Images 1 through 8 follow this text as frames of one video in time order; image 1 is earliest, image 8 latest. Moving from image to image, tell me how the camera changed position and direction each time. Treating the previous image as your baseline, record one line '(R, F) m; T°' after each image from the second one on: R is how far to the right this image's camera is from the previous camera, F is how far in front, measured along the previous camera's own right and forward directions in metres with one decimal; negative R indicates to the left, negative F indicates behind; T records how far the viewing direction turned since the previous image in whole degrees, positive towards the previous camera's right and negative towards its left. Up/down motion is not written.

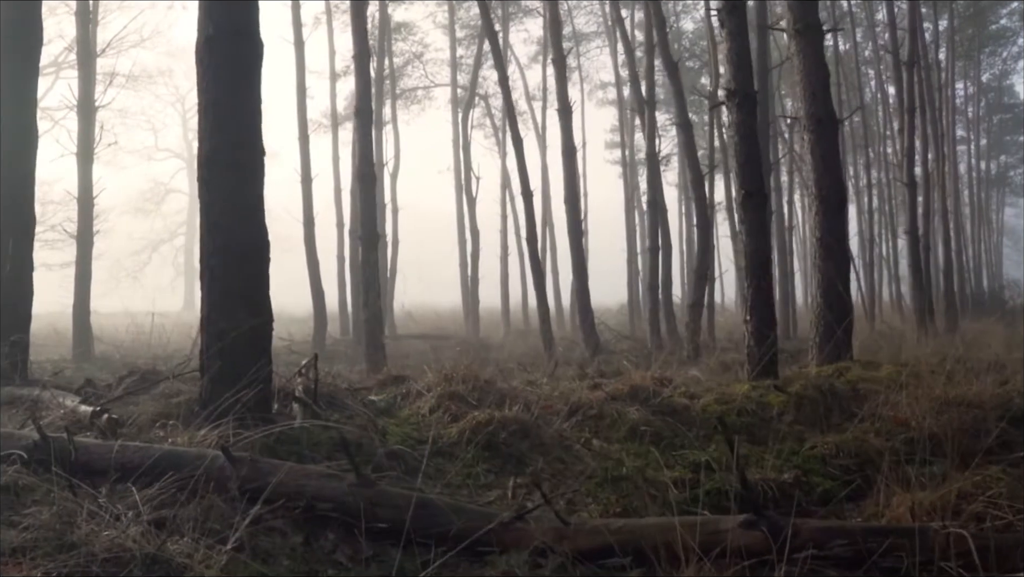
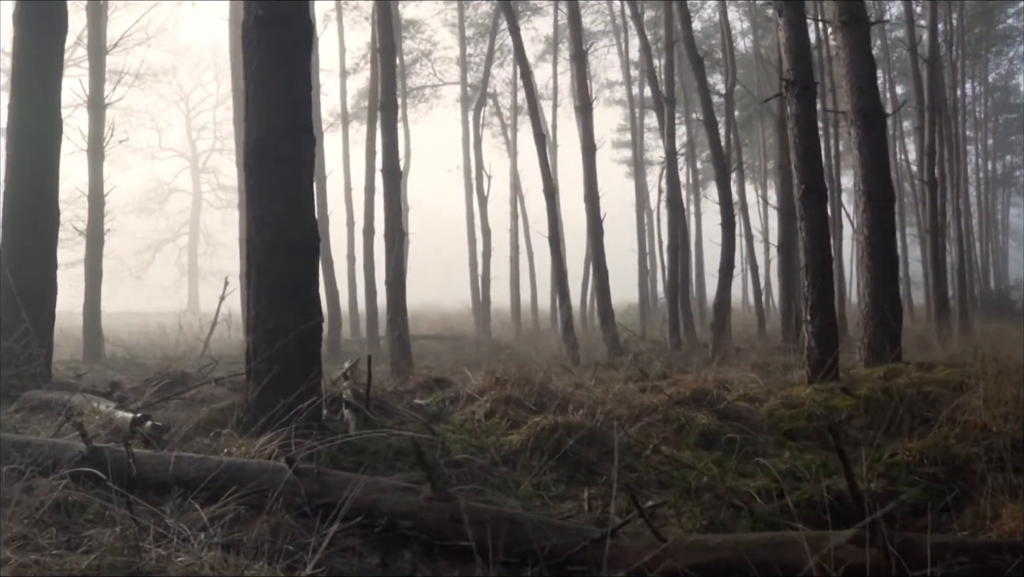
(-0.5, +0.4) m; 0°
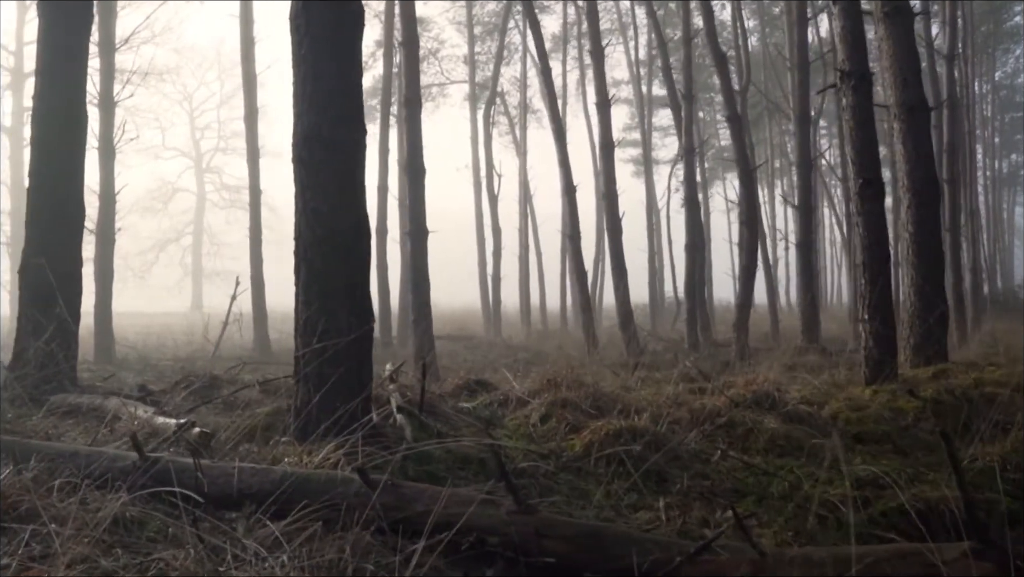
(-0.4, +0.3) m; 0°
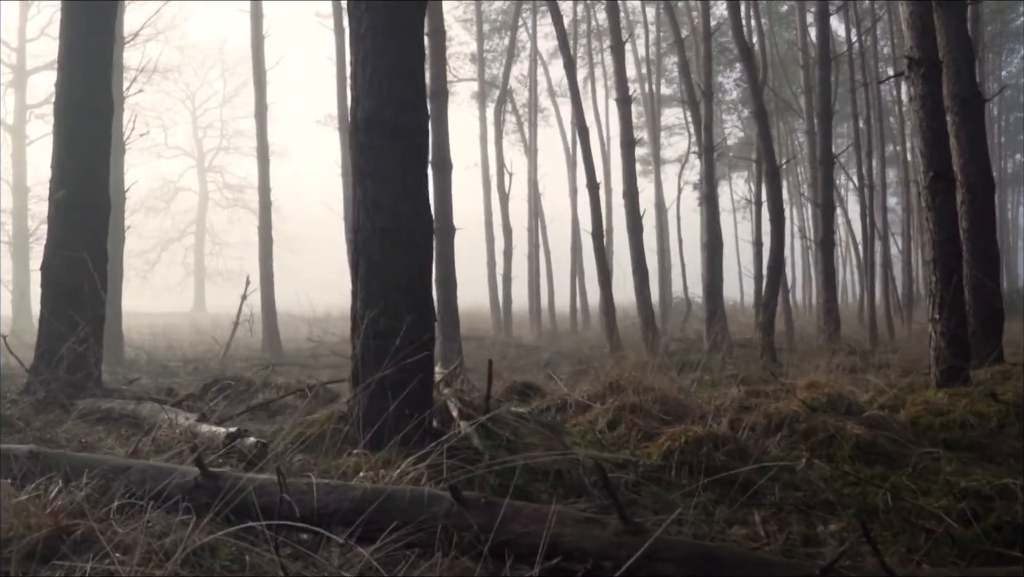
(-0.5, +0.4) m; 0°
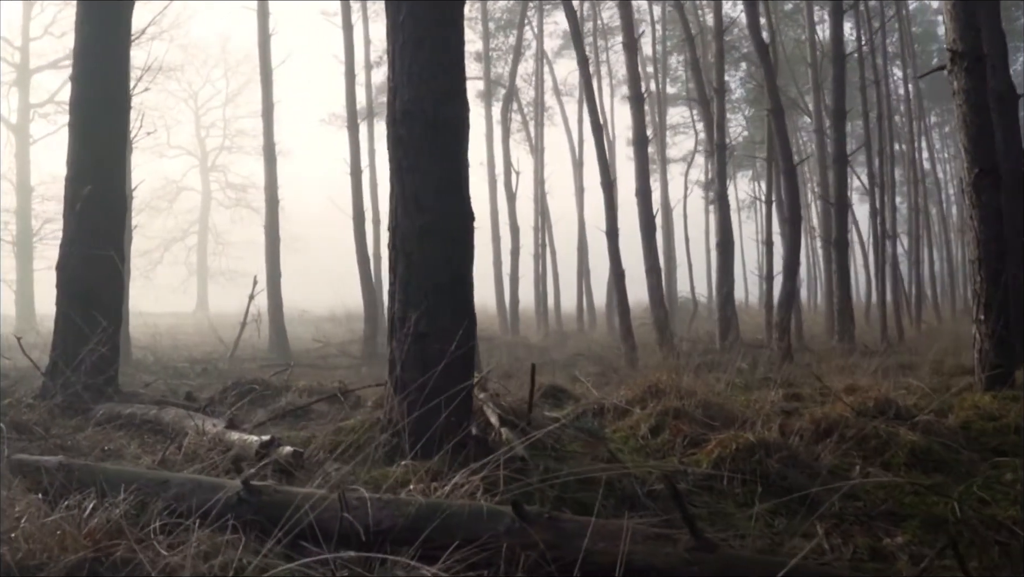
(-0.3, +0.2) m; 0°
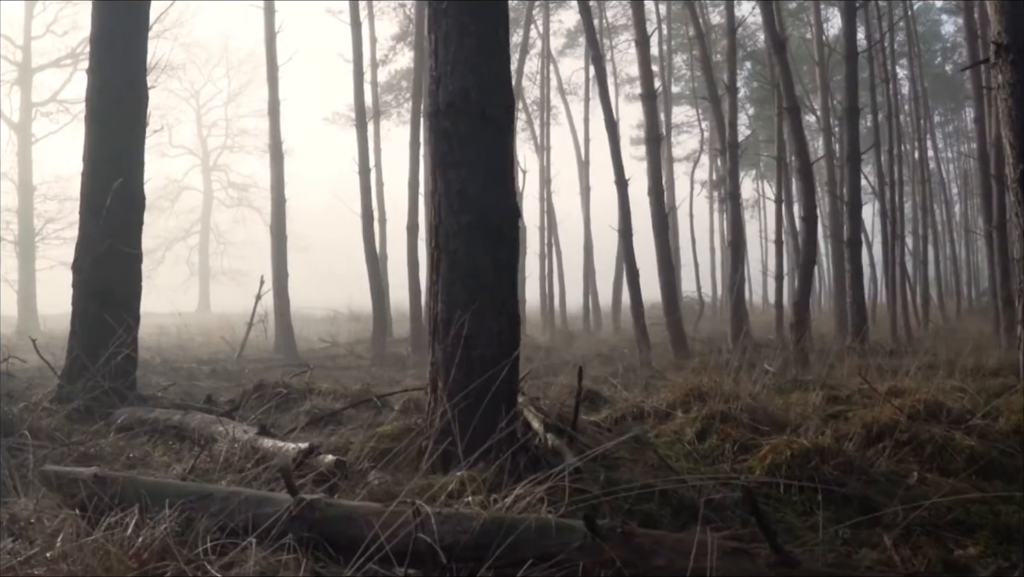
(-0.3, +0.2) m; 0°
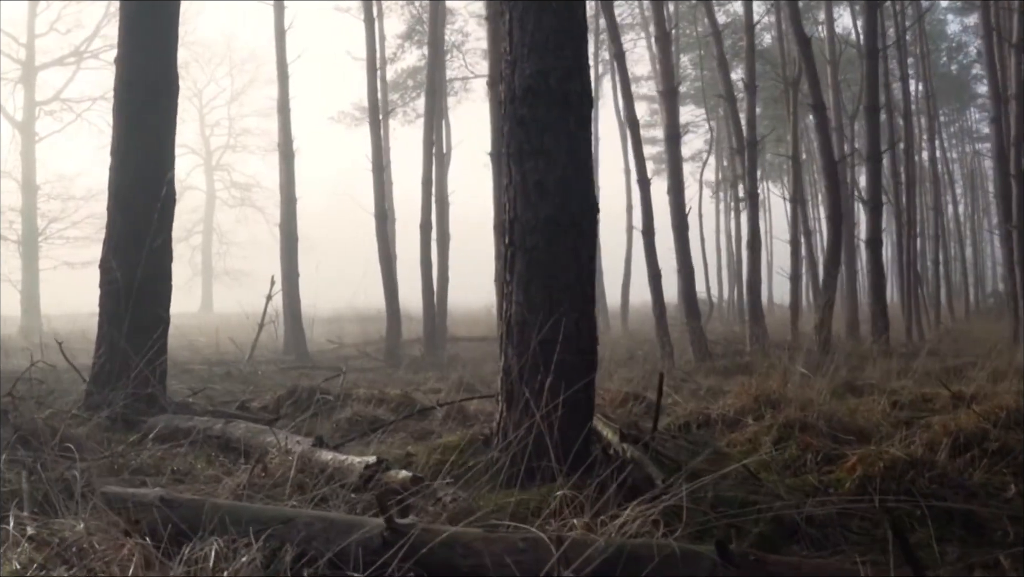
(-0.4, +0.4) m; 0°
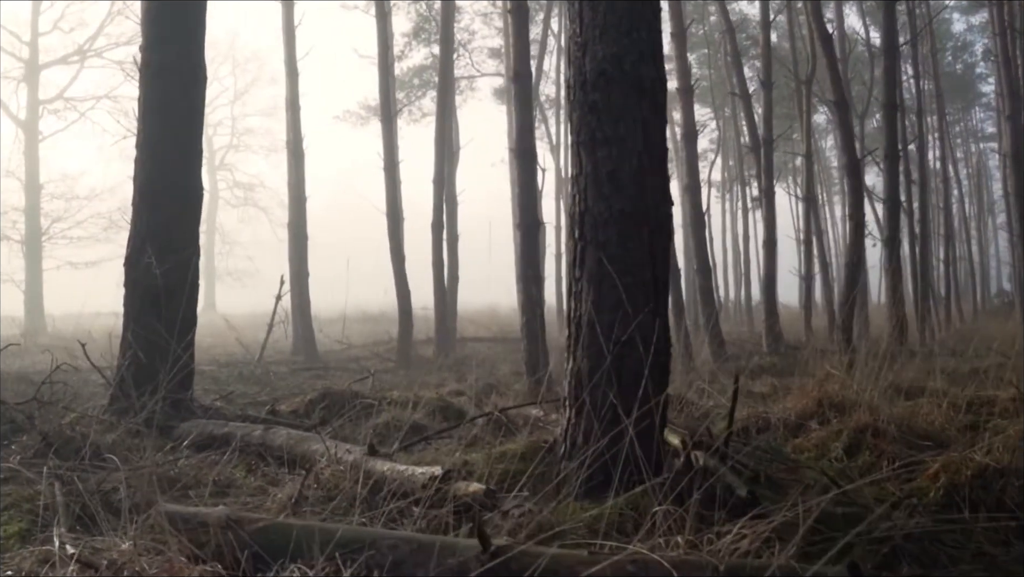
(-0.3, +0.3) m; 0°
